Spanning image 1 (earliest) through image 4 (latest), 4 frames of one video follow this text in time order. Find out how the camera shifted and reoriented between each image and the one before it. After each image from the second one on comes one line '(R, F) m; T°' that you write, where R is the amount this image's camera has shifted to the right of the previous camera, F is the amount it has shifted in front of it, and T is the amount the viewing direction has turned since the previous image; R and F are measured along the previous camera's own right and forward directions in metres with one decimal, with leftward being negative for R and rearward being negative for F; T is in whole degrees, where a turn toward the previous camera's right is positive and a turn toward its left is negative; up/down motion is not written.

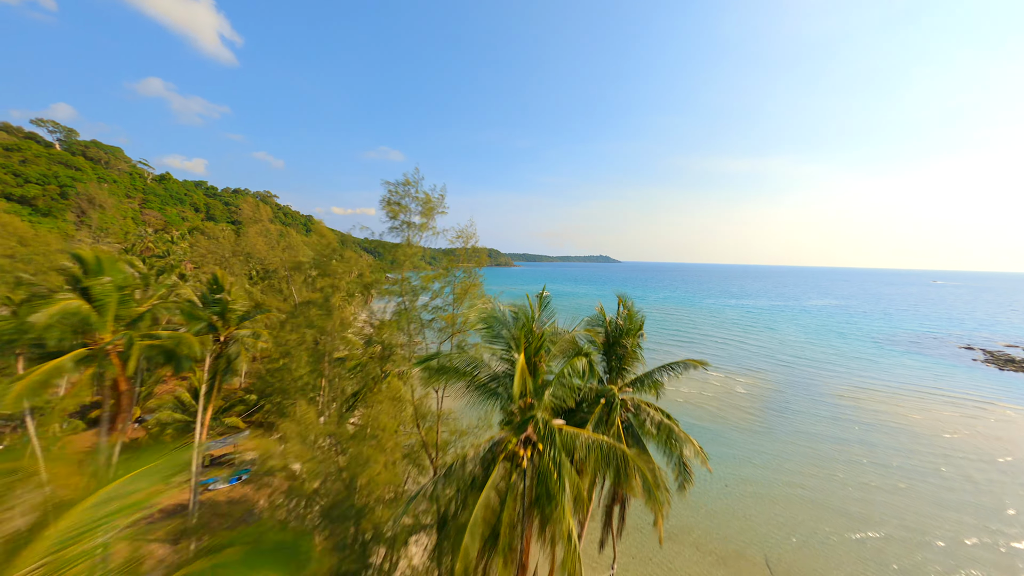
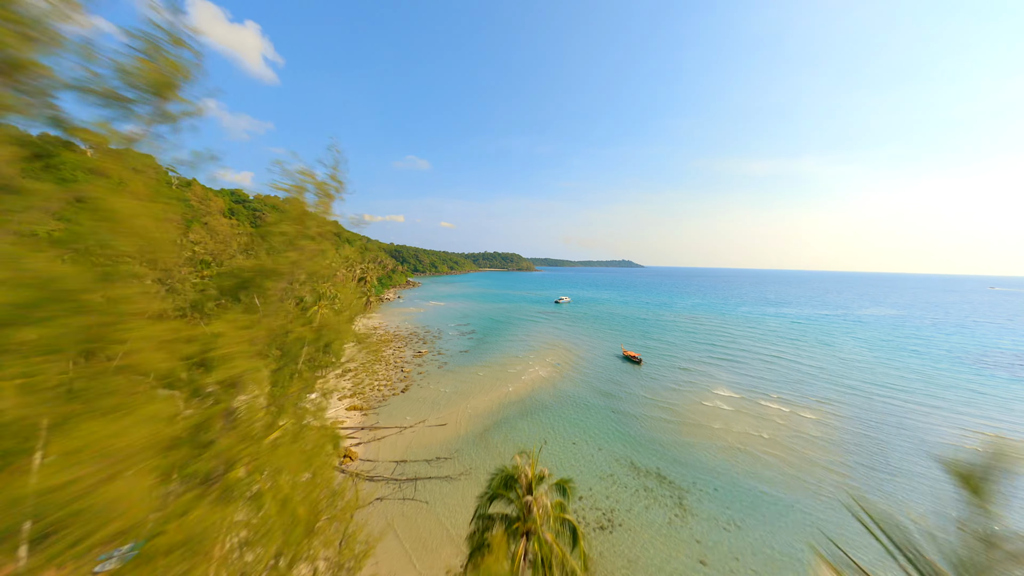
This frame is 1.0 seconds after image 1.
(+1.0, +4.3) m; -4°
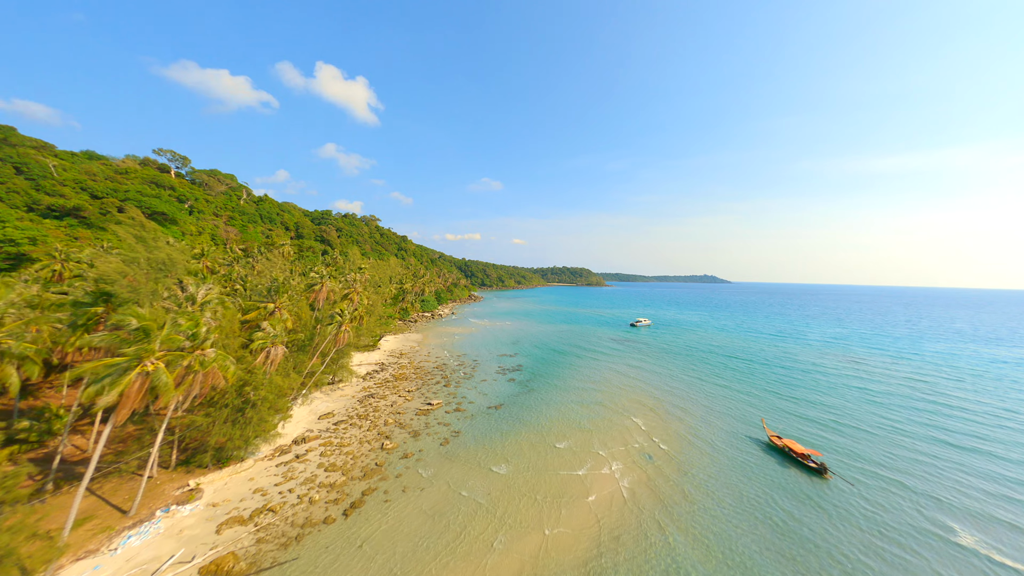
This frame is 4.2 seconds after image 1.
(+1.2, +15.1) m; -14°
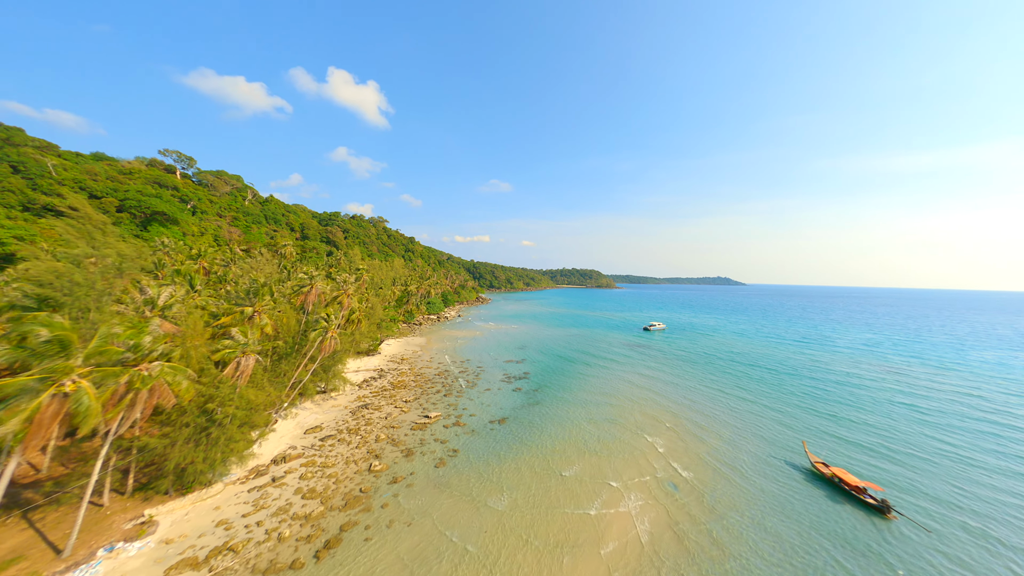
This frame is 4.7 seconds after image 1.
(+0.4, +2.5) m; -2°
